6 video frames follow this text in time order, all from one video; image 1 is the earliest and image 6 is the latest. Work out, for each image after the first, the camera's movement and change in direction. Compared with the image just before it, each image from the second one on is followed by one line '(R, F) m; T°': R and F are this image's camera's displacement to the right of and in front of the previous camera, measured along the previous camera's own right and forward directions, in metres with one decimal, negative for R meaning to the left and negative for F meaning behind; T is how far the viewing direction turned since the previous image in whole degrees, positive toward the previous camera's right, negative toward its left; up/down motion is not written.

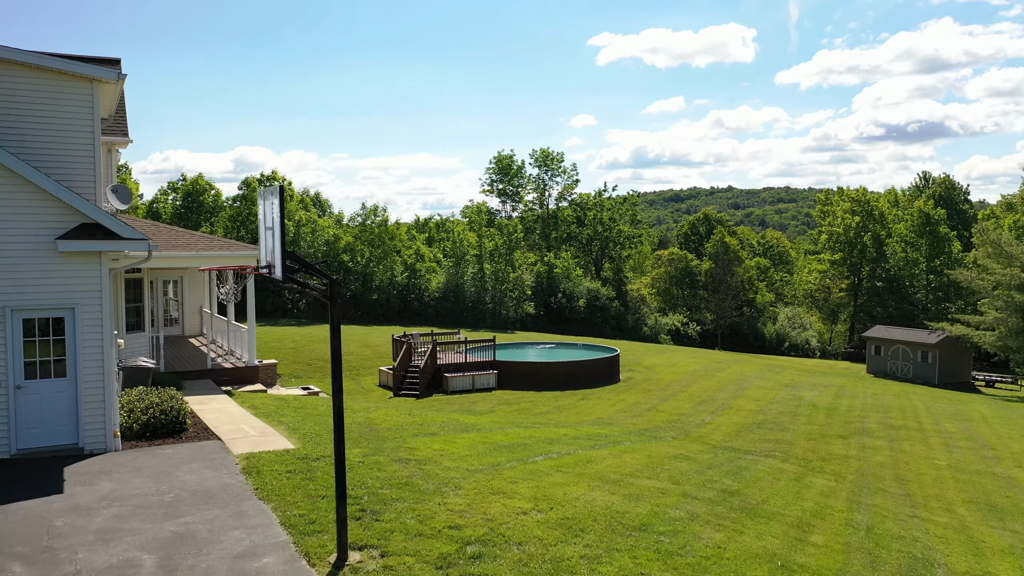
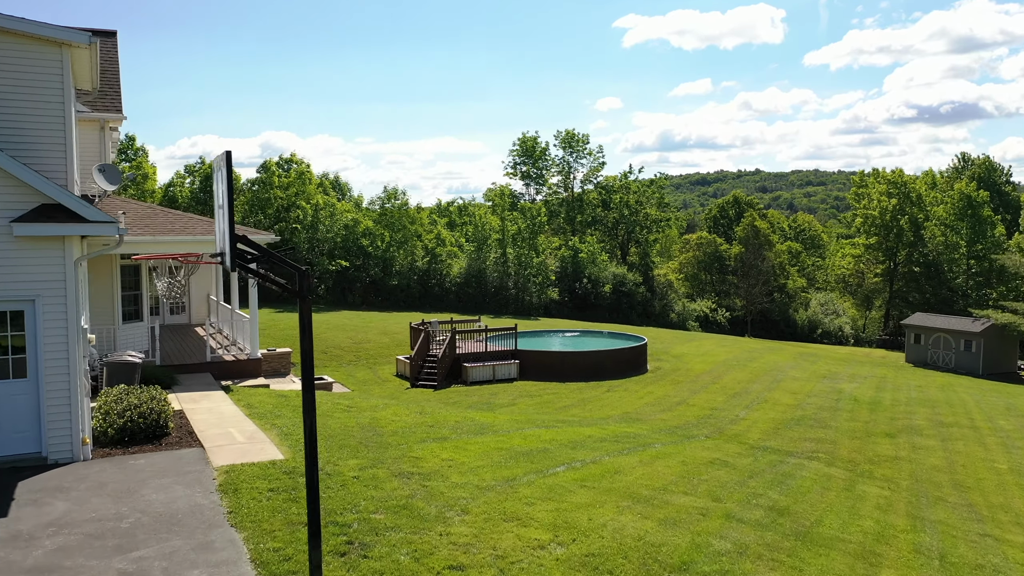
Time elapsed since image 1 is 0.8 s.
(+0.1, +1.2) m; -2°
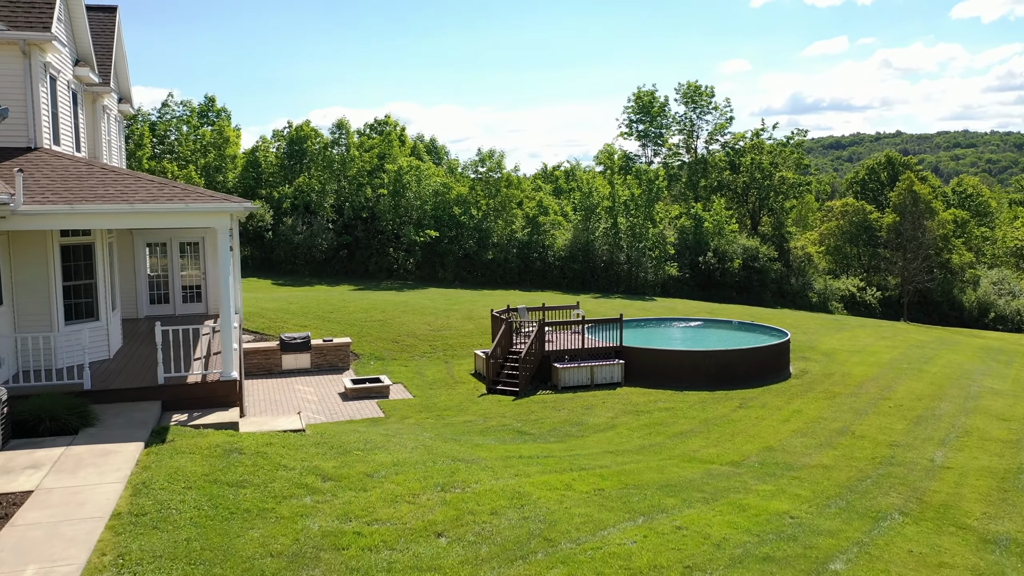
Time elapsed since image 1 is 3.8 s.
(+0.4, +5.2) m; -8°
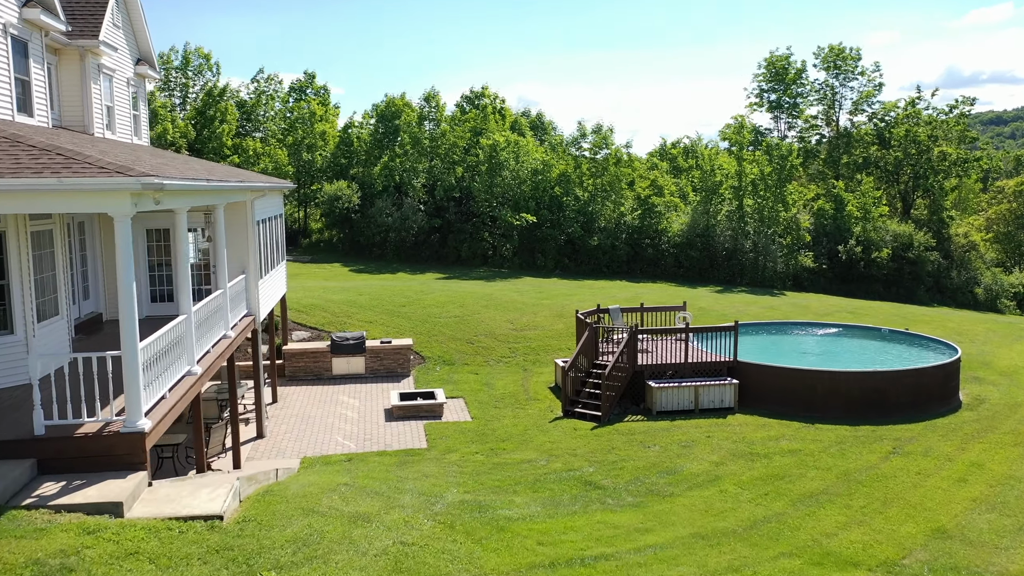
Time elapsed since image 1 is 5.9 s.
(+0.8, +3.8) m; -9°
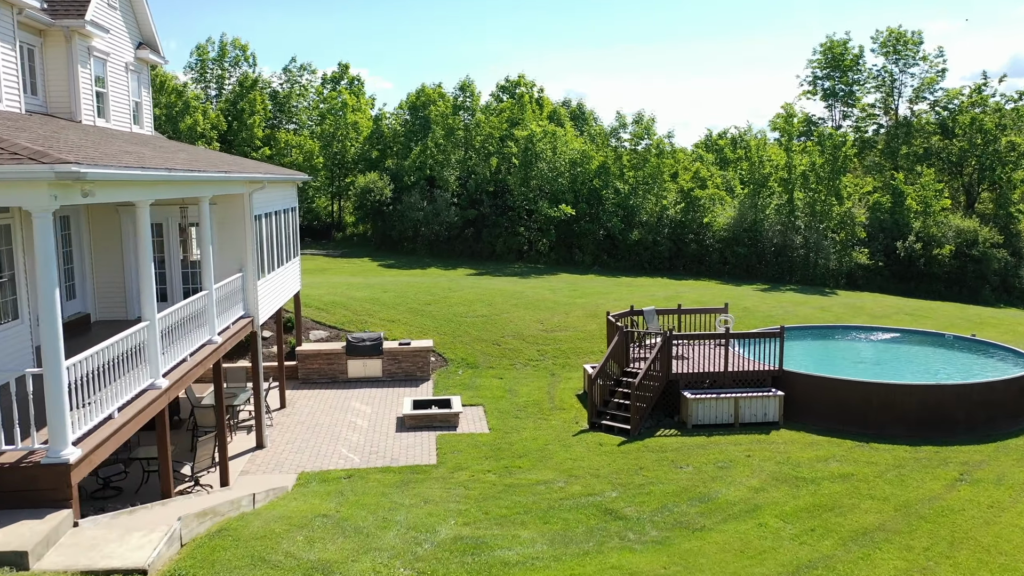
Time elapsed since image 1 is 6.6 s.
(+0.4, +1.3) m; -3°
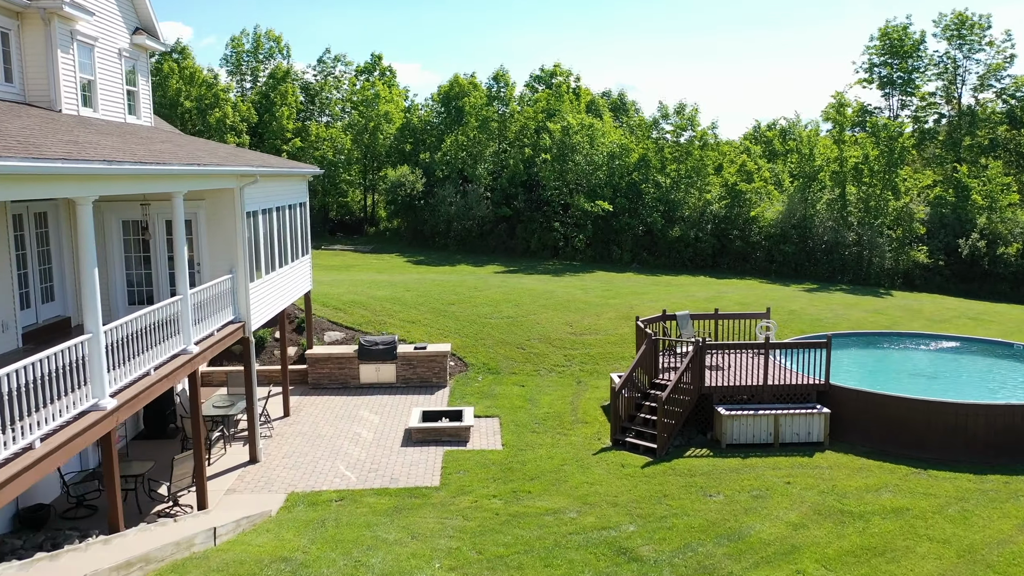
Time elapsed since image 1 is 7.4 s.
(+0.5, +1.2) m; -3°
